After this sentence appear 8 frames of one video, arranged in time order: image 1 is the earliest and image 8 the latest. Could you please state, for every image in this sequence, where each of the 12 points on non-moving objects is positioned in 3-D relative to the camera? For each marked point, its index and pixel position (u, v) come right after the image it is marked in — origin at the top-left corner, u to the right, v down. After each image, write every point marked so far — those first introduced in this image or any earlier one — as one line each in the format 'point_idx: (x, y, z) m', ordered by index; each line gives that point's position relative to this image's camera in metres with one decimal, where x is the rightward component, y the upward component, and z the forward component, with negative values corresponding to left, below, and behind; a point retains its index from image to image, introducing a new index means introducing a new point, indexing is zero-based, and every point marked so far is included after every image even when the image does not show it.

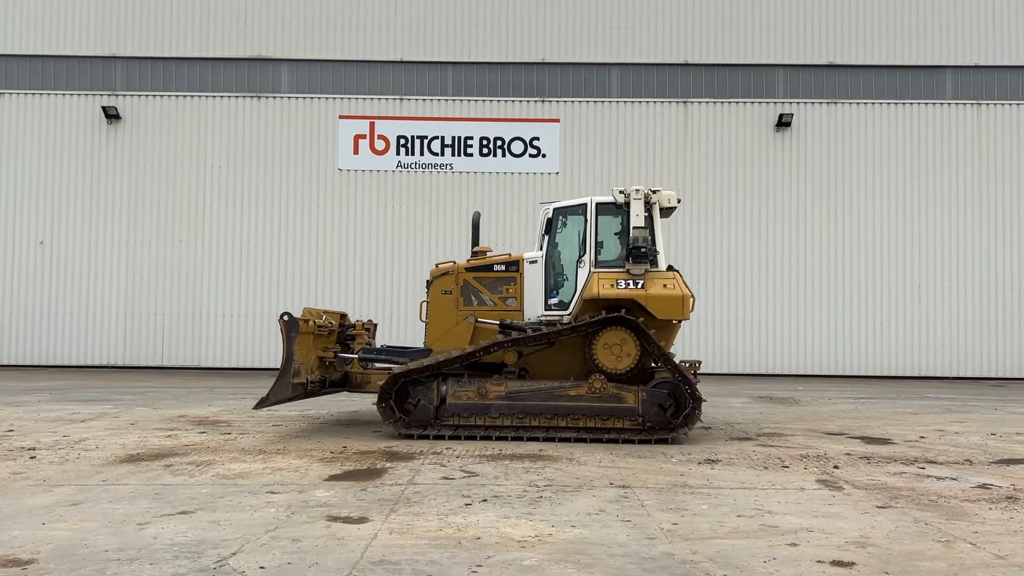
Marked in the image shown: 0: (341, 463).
0: (-1.3, -1.3, +6.4) m
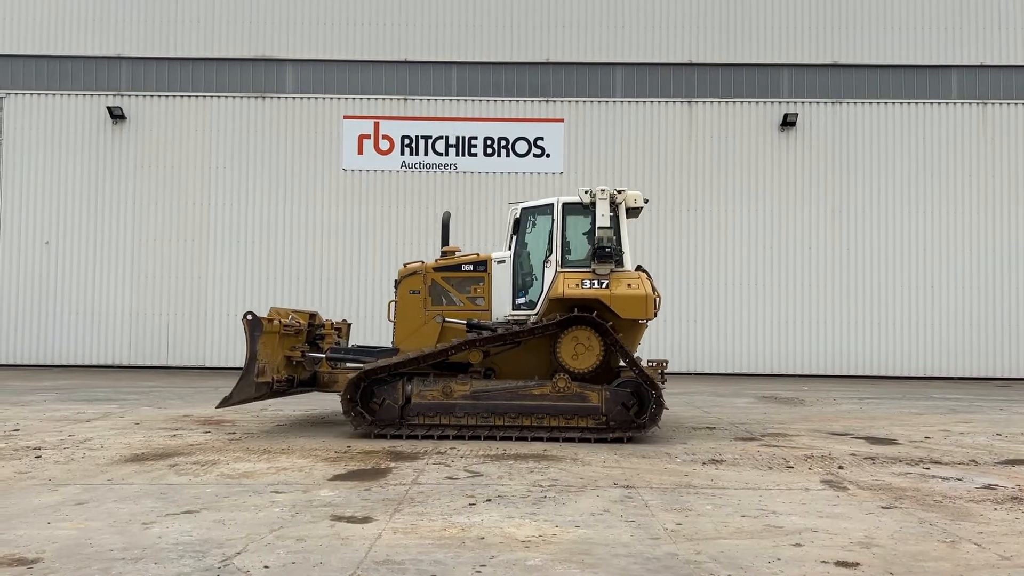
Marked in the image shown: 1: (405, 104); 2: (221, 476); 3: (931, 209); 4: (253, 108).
0: (-1.2, -1.3, +6.4) m
1: (-2.1, +3.6, +16.9) m
2: (-2.0, -1.3, +5.9) m
3: (+8.1, +1.5, +16.6) m
4: (-5.1, +3.6, +16.9) m
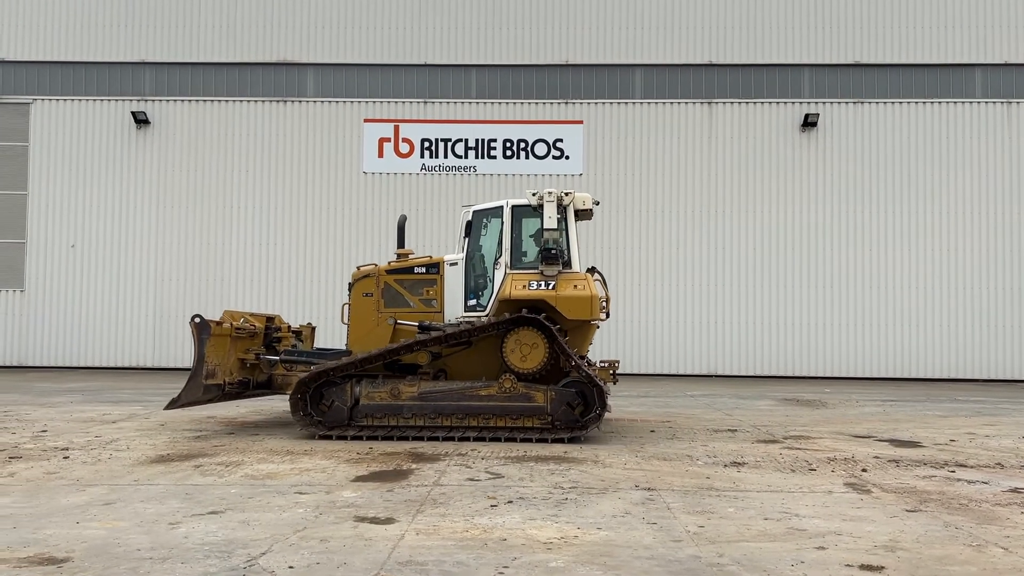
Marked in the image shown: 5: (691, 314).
0: (-1.1, -1.3, +6.4) m
1: (-1.7, +3.6, +16.9) m
2: (-1.9, -1.3, +5.9) m
3: (+8.5, +1.5, +16.4) m
4: (-4.8, +3.5, +17.0) m
5: (+3.4, -0.5, +16.5) m
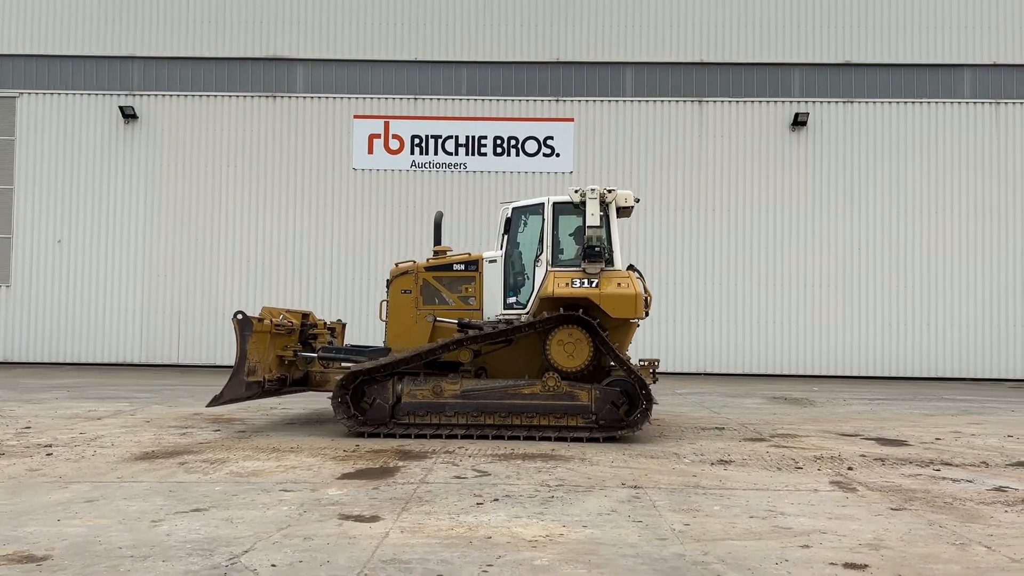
0: (-1.2, -1.3, +6.4) m
1: (-1.9, +3.7, +16.9) m
2: (-1.9, -1.3, +5.9) m
3: (+8.3, +1.5, +16.5) m
4: (-4.9, +3.6, +17.0) m
5: (+3.2, -0.5, +16.5) m
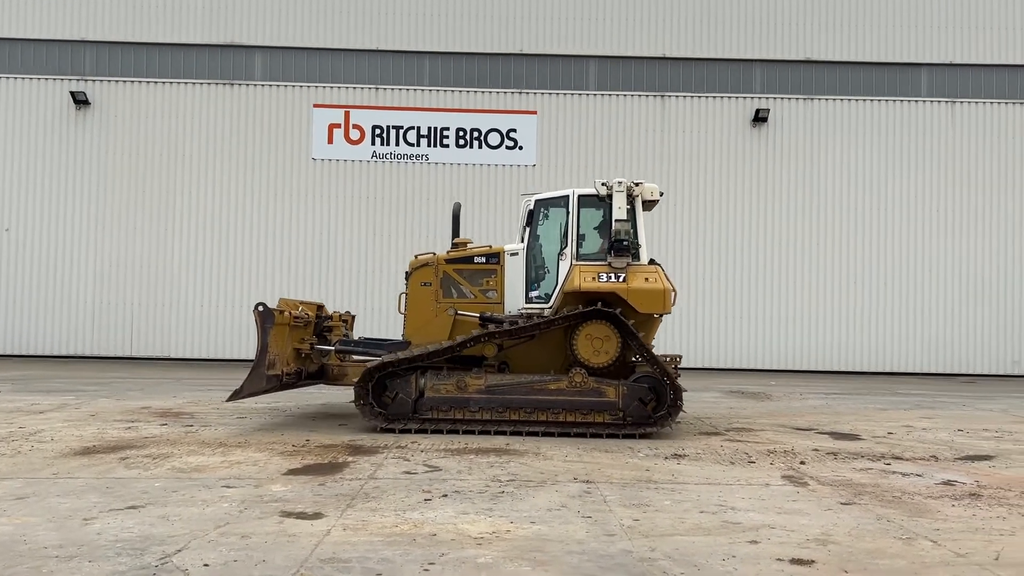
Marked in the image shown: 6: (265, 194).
0: (-1.5, -1.2, +6.3) m
1: (-2.7, +3.8, +16.7) m
2: (-2.3, -1.2, +5.7) m
3: (+7.6, +1.6, +16.7) m
4: (-5.7, +3.7, +16.6) m
5: (+2.5, -0.3, +16.5) m
6: (-4.8, +1.8, +16.5) m
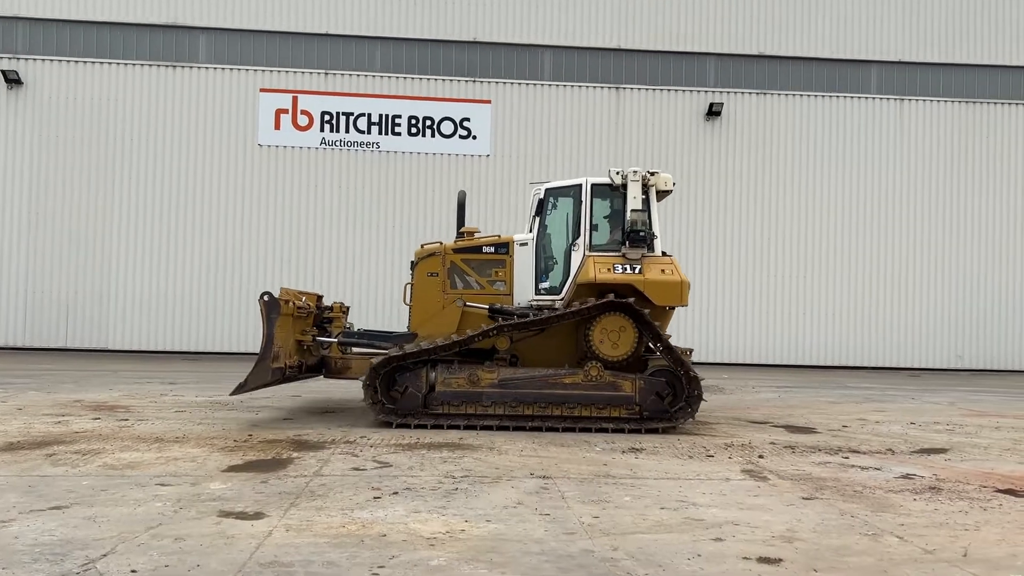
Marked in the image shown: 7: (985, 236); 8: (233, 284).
0: (-1.9, -1.1, +5.9) m
1: (-3.6, +4.0, +16.2) m
2: (-2.6, -1.1, +5.4) m
3: (+6.6, +1.7, +16.9) m
4: (-6.6, +4.0, +16.0) m
5: (+1.5, -0.2, +16.4) m
6: (-5.7, +2.0, +15.9) m
7: (+9.5, +1.1, +17.0) m
8: (-5.2, +0.1, +15.9) m
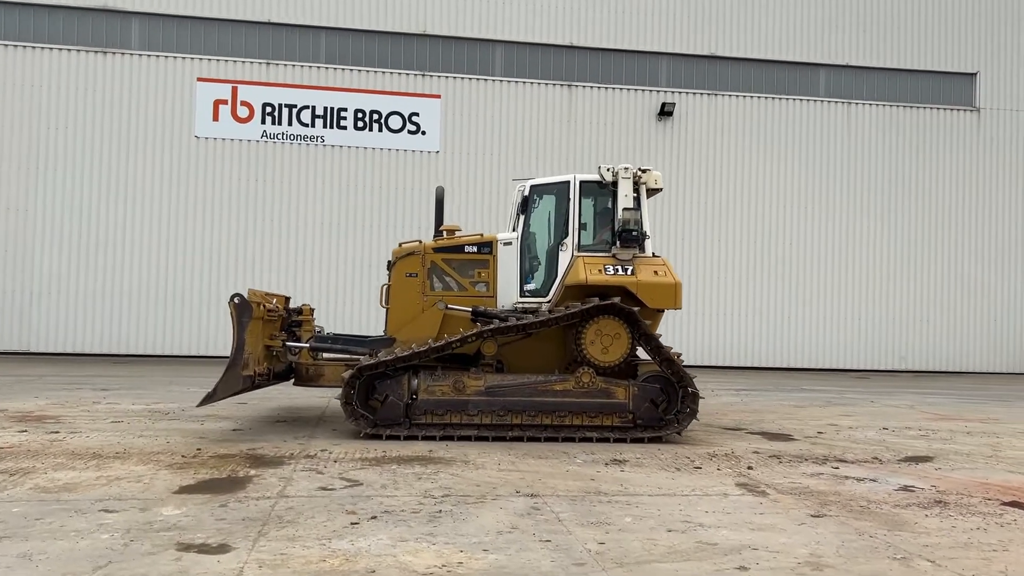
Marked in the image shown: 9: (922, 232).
0: (-2.0, -1.1, +5.4) m
1: (-4.5, +4.0, +15.5) m
2: (-2.7, -1.1, +4.7) m
3: (+5.7, +1.7, +16.9) m
4: (-7.4, +4.0, +15.0) m
5: (+0.6, -0.2, +16.1) m
6: (-6.5, +2.0, +15.0) m
7: (+8.5, +1.0, +17.3) m
8: (-6.1, +0.1, +15.0) m
9: (+8.3, +1.1, +17.3) m
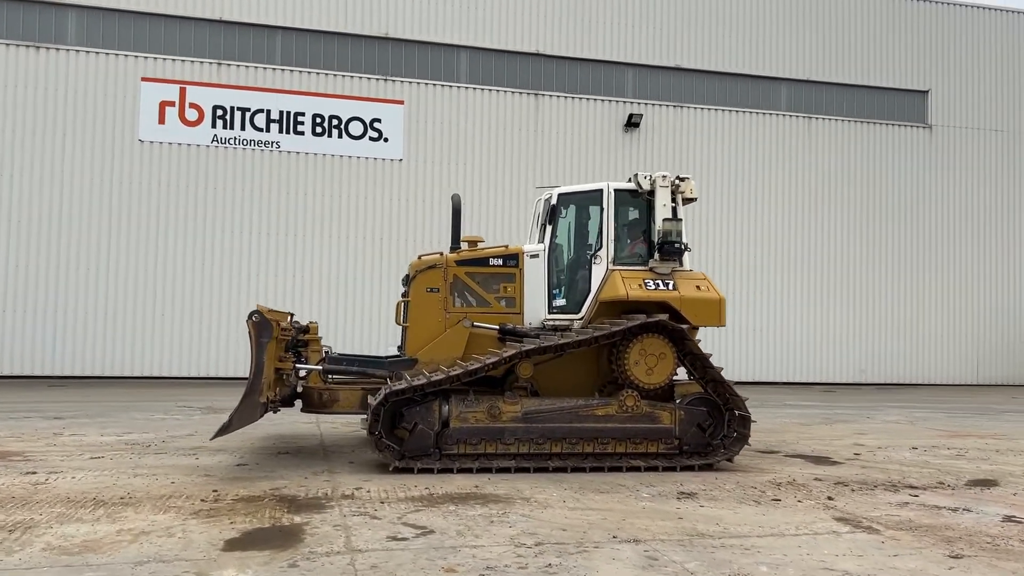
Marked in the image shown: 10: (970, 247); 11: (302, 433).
0: (-1.5, -1.2, +4.6) m
1: (-5.0, +3.7, +14.5) m
2: (-2.1, -1.2, +3.9) m
3: (+5.0, +1.4, +16.9) m
4: (-7.9, +3.7, +13.8) m
5: (0.0, -0.5, +15.5) m
6: (-7.0, +1.8, +13.8) m
7: (+7.7, +0.7, +17.5) m
8: (-6.5, -0.2, +13.8) m
9: (+7.5, +0.8, +17.5) m
10: (+9.7, +0.8, +18.1) m
11: (-2.0, -1.4, +8.1) m
